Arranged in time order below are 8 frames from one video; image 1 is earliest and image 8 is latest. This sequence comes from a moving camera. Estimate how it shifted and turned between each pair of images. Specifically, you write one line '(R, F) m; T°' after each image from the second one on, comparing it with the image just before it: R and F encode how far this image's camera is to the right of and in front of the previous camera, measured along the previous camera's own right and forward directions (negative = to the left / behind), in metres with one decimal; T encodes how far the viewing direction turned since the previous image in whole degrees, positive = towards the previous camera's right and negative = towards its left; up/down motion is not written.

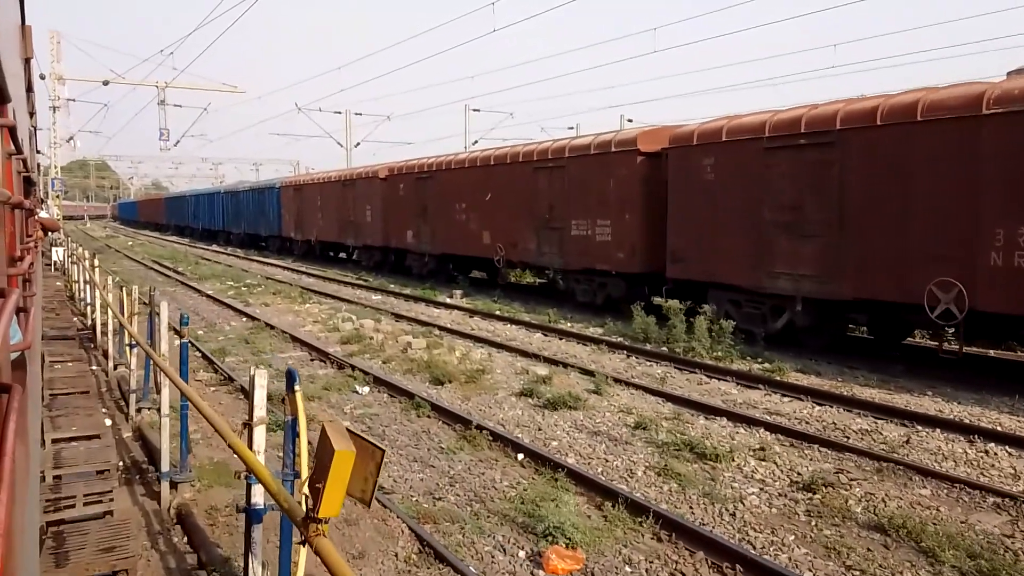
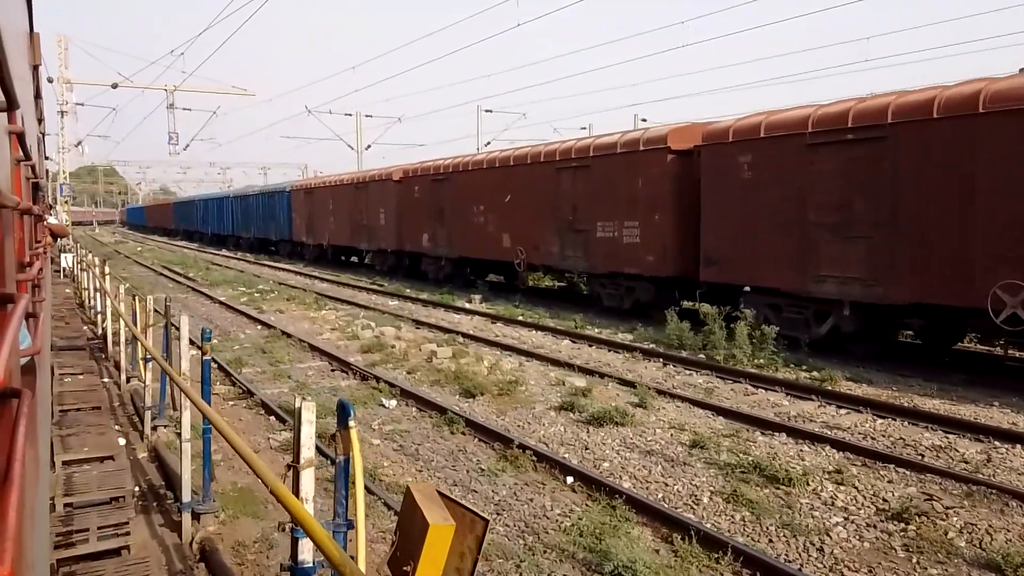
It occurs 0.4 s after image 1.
(-0.3, +0.5) m; 0°
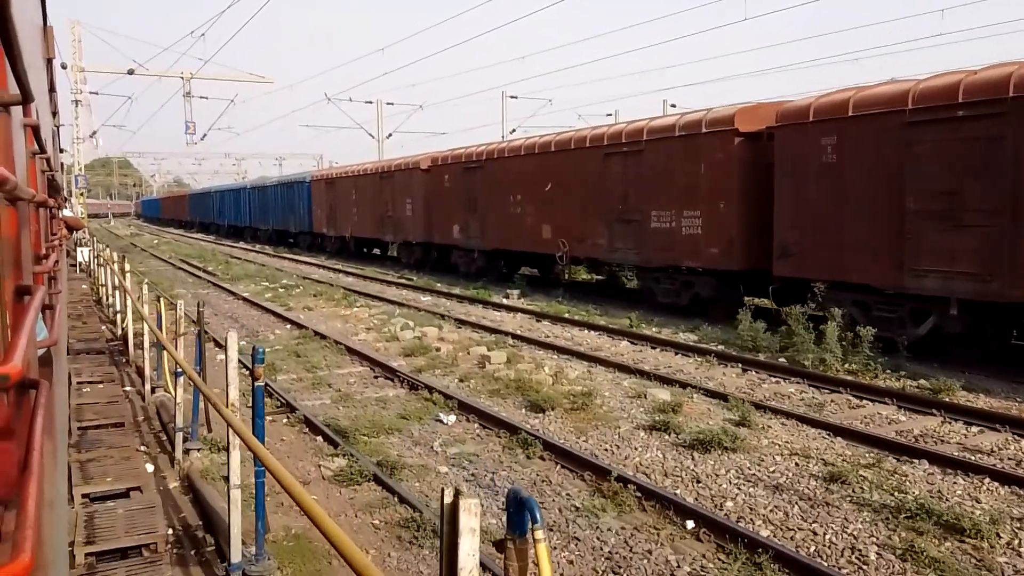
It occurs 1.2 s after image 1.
(-0.6, +1.0) m; -1°
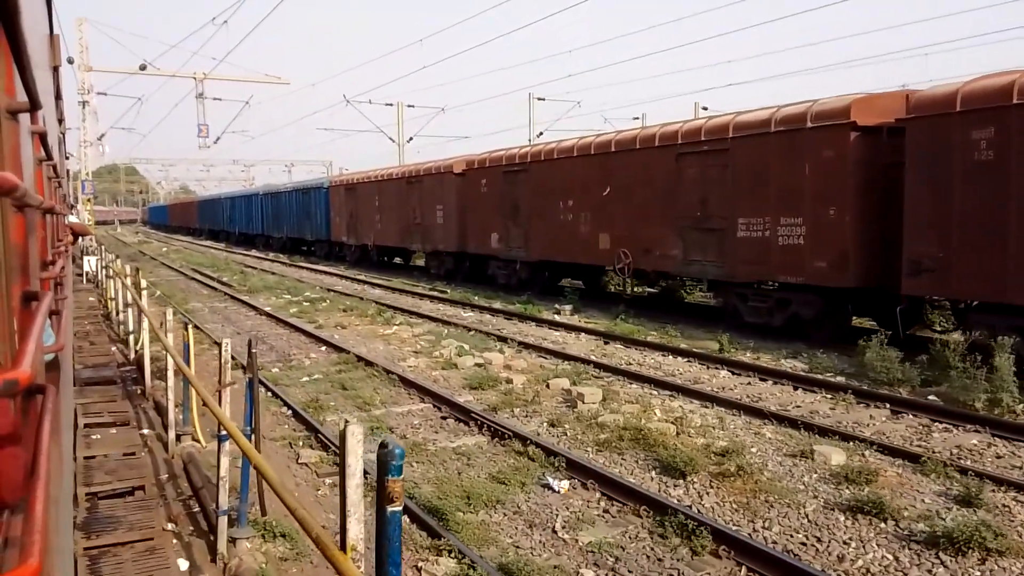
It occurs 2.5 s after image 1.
(-0.9, +1.5) m; 0°
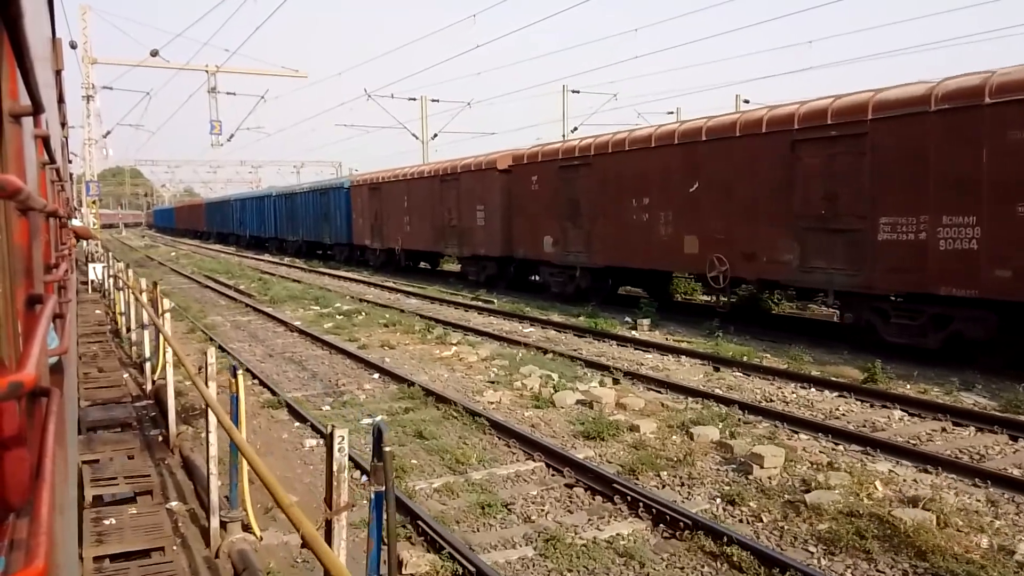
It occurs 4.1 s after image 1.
(-1.0, +1.9) m; 0°
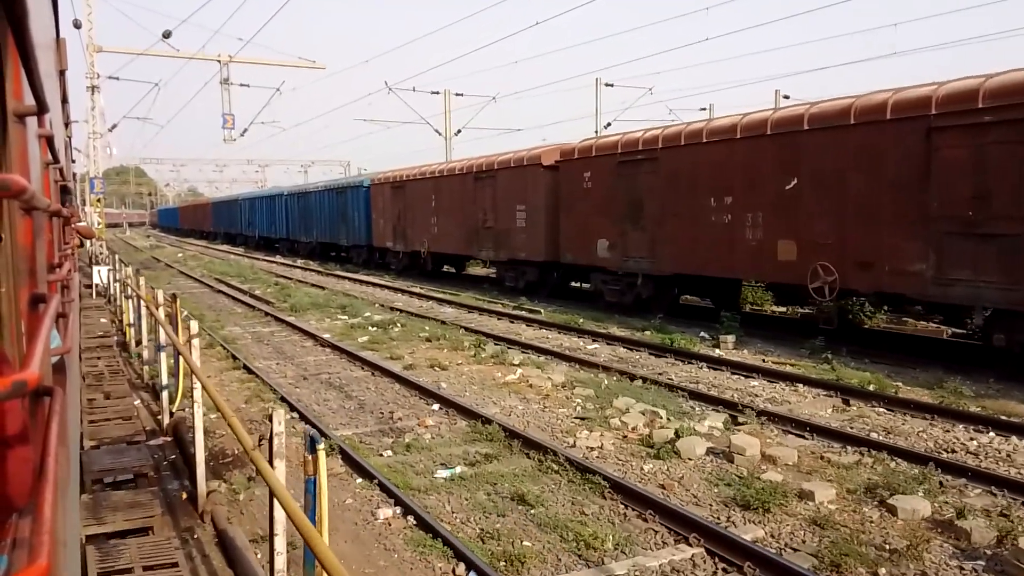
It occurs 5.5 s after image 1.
(-0.9, +1.6) m; 0°
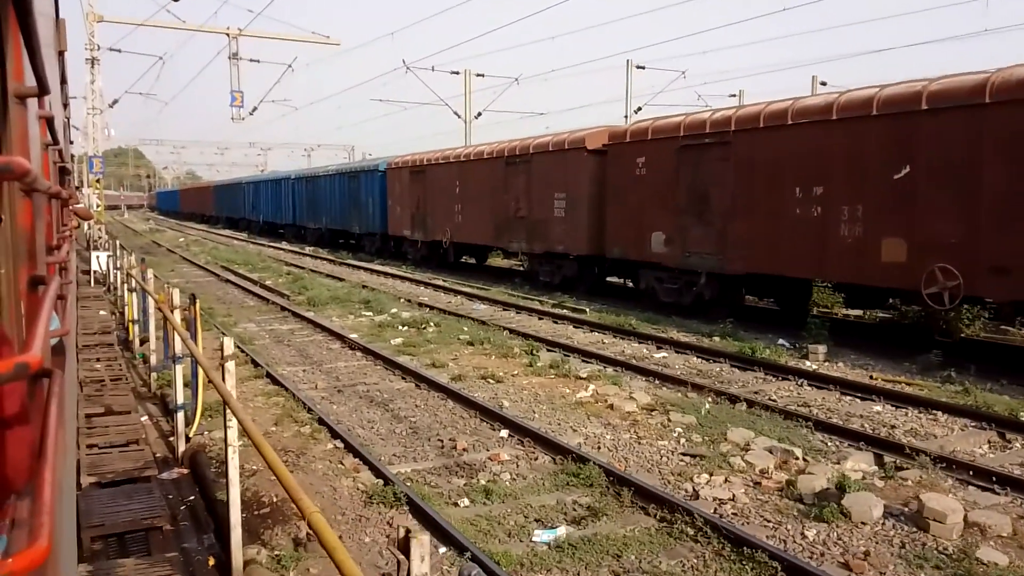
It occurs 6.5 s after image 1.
(-0.8, +1.4) m; 0°
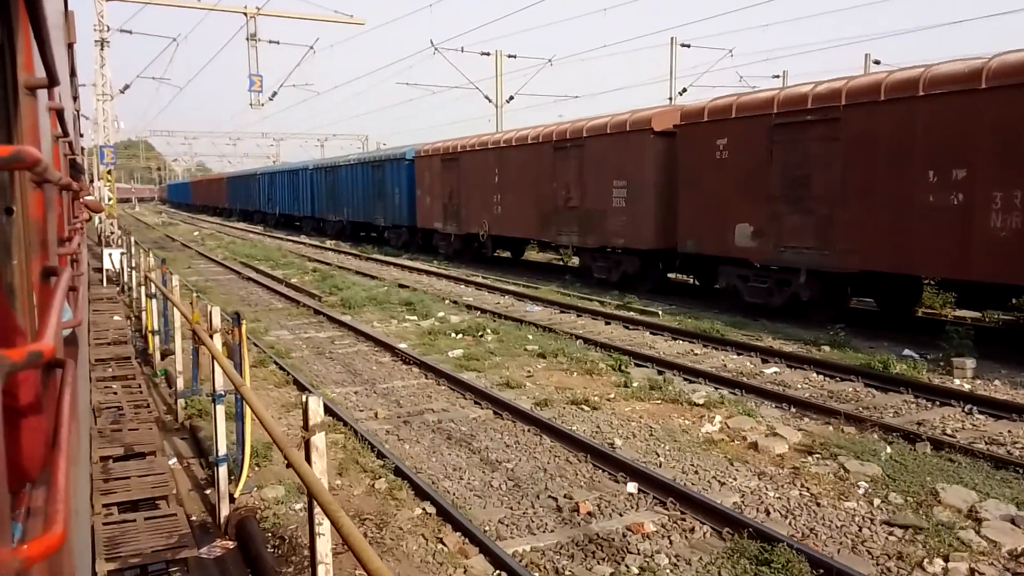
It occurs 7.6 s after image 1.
(-0.8, +1.5) m; -1°
